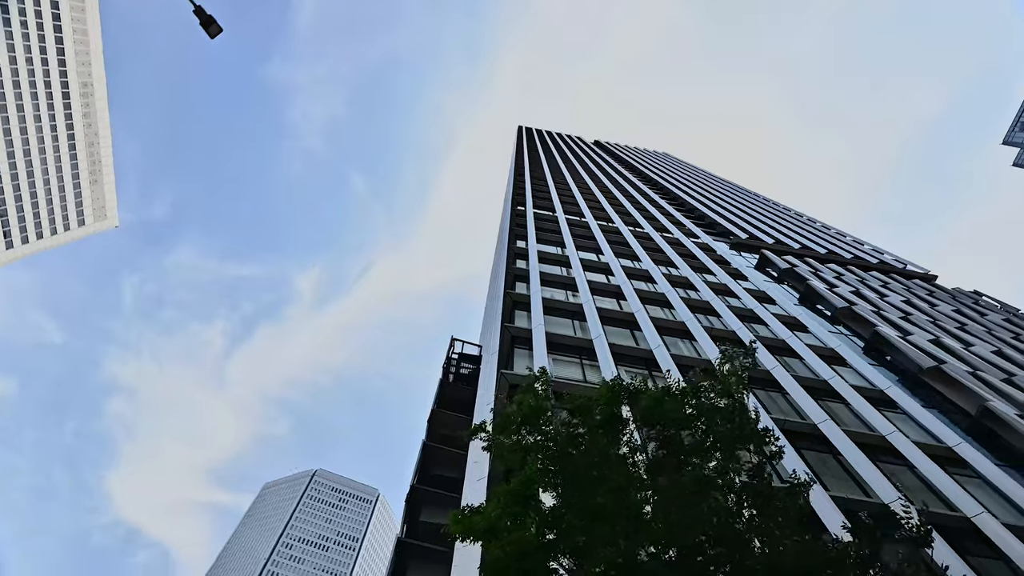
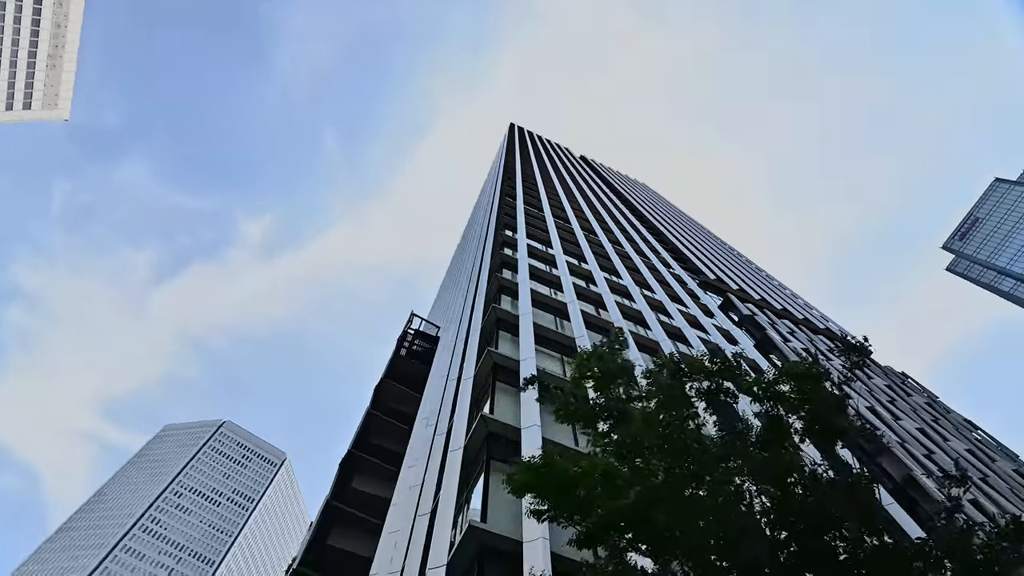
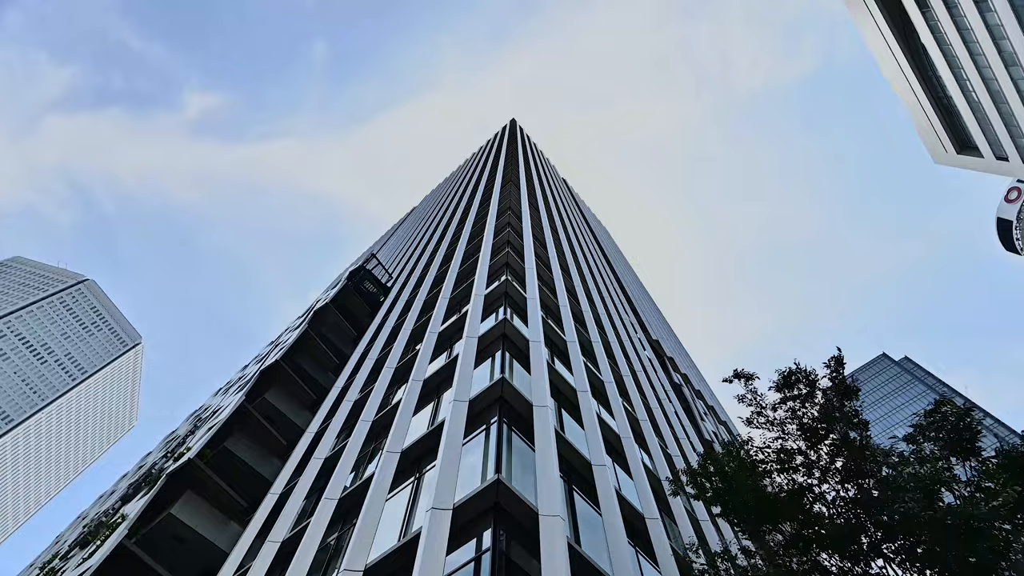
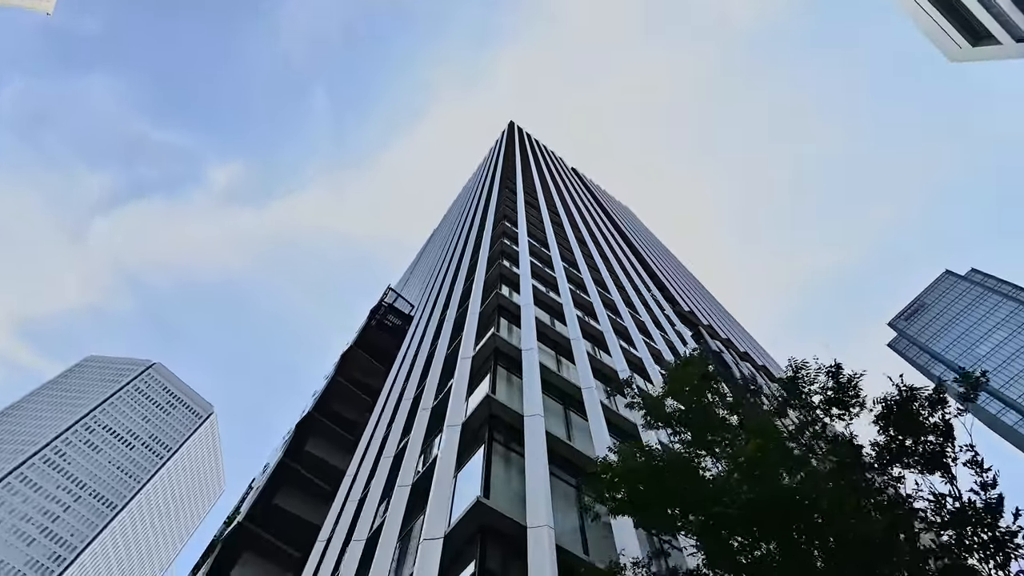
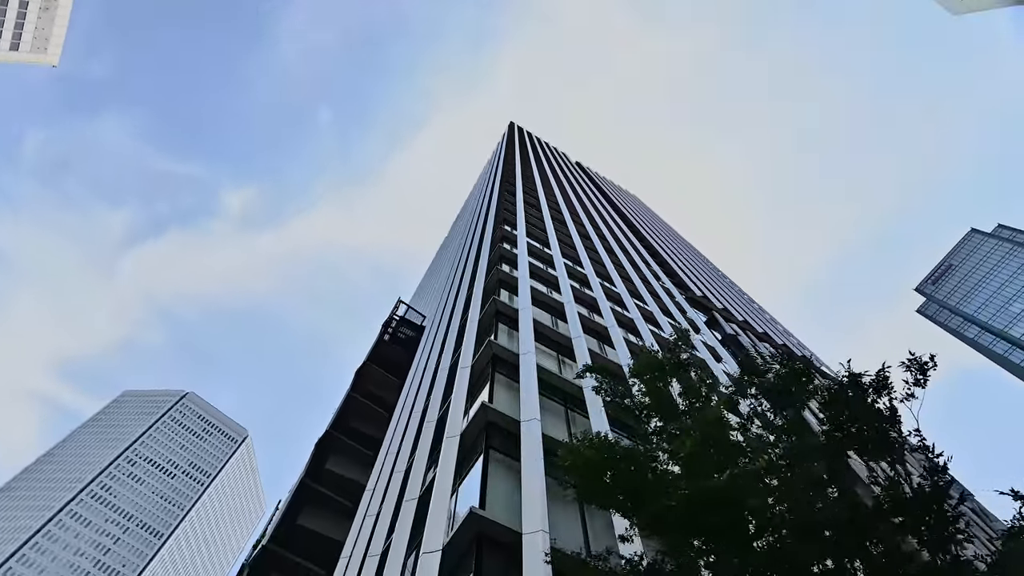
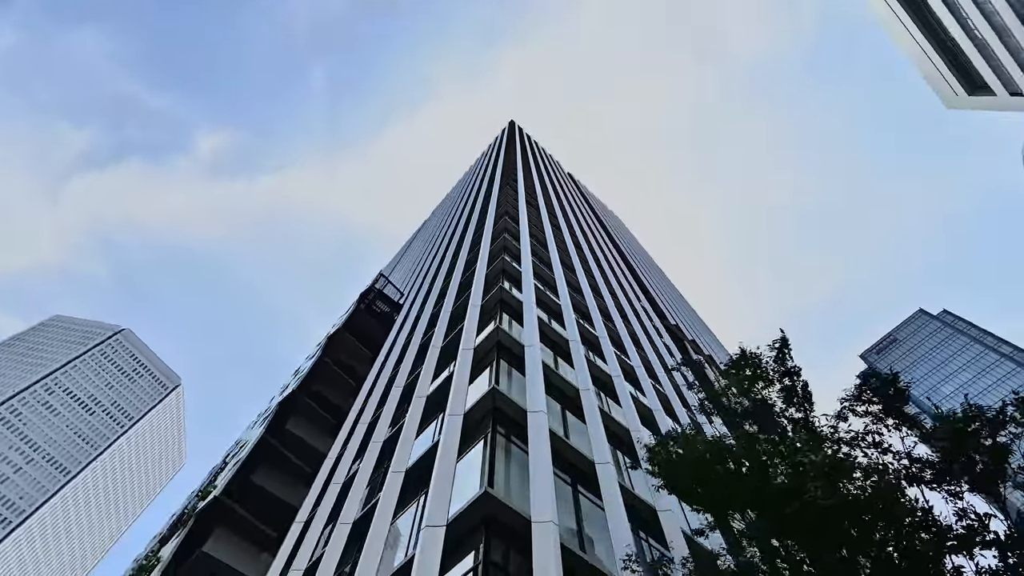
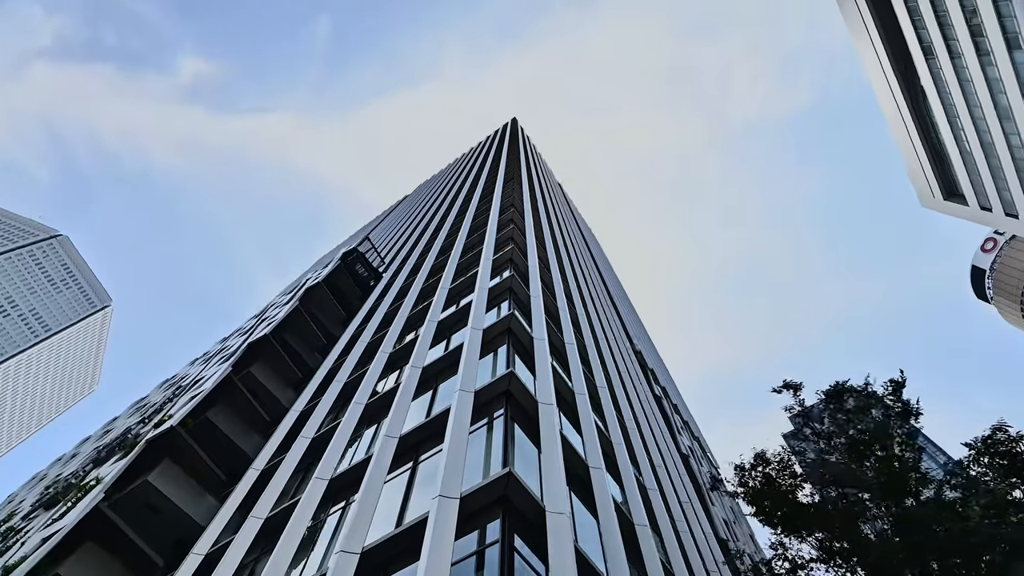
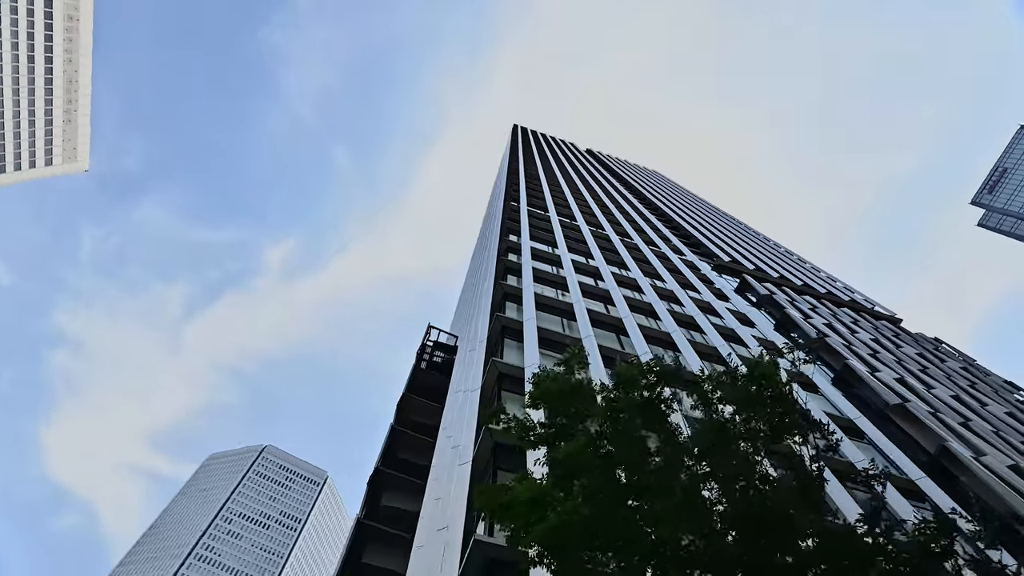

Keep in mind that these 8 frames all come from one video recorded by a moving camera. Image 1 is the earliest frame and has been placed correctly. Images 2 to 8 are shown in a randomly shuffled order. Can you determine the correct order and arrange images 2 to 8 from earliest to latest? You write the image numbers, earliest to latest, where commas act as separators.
8, 2, 5, 4, 6, 3, 7
